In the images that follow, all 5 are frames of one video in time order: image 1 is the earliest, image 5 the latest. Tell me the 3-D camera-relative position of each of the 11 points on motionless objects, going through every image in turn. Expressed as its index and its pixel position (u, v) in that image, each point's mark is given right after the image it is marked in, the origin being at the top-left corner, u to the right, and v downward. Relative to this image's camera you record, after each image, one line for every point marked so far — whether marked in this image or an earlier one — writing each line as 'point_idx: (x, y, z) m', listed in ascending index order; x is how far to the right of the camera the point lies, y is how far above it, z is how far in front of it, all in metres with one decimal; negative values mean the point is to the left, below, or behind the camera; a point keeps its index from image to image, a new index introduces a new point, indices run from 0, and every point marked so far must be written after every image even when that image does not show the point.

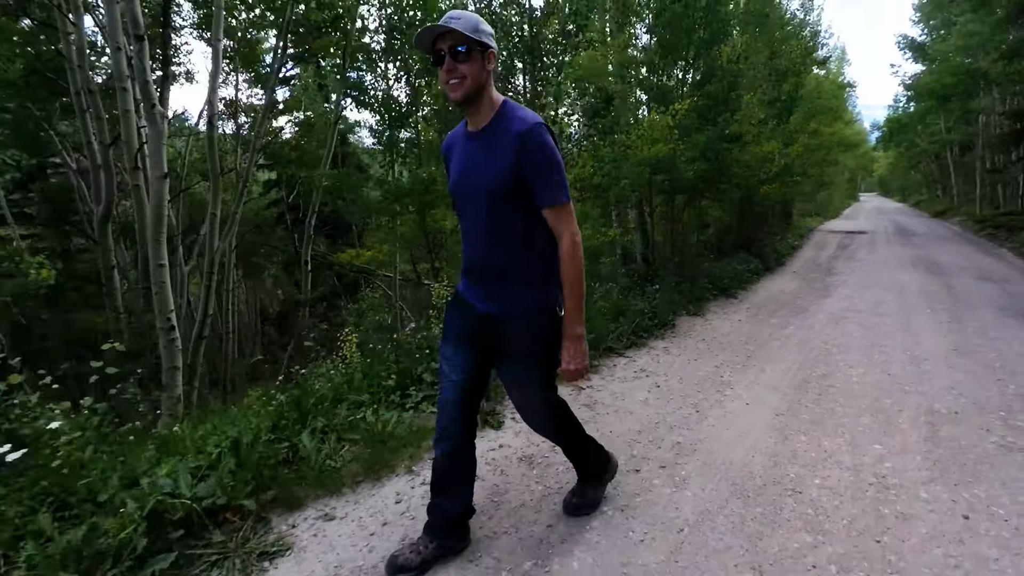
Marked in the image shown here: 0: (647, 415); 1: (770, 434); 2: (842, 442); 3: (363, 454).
0: (+1.1, -1.0, +3.8) m
1: (+2.0, -1.1, +3.6) m
2: (+2.5, -1.1, +3.5) m
3: (-0.9, -1.1, +3.1) m
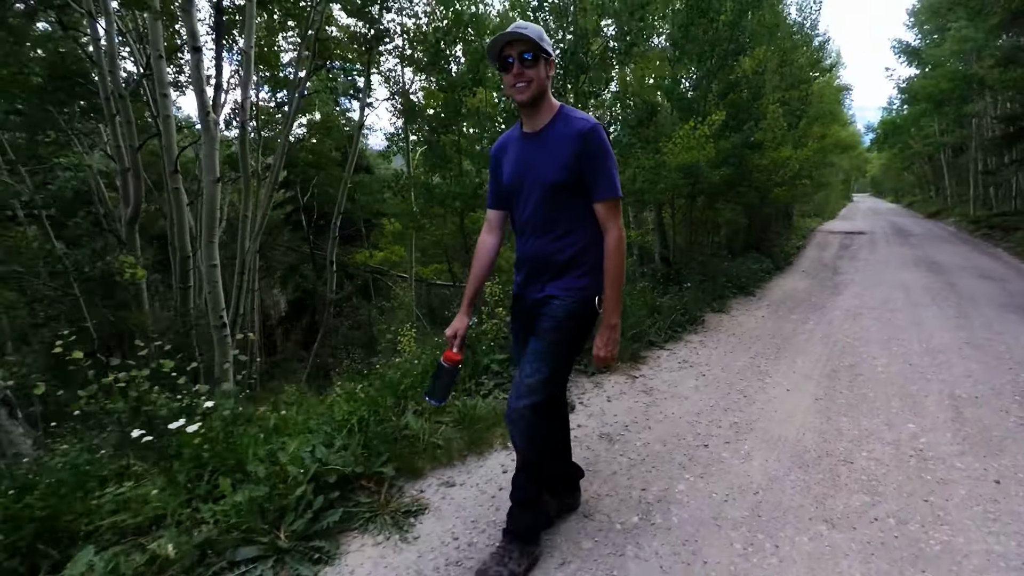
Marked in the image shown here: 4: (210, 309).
0: (+1.7, -1.0, +4.2) m
1: (+2.5, -1.1, +4.0) m
2: (+3.0, -1.1, +3.9) m
3: (-0.3, -1.1, +3.4) m
4: (-4.6, -0.3, +7.1) m
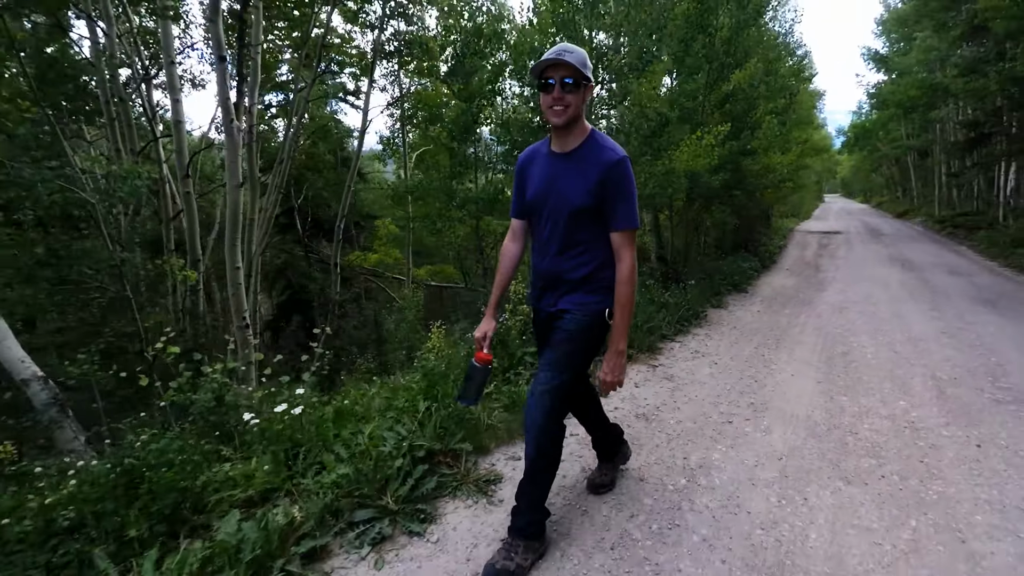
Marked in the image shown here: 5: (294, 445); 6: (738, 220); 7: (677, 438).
0: (+2.1, -1.0, +4.7) m
1: (+2.9, -1.0, +4.5) m
2: (+3.4, -1.0, +4.4) m
3: (0.0, -1.0, +3.8) m
4: (-4.3, -0.4, +7.3) m
5: (-1.4, -1.1, +3.2) m
6: (+6.3, +1.9, +13.1) m
7: (+1.3, -1.1, +3.6) m
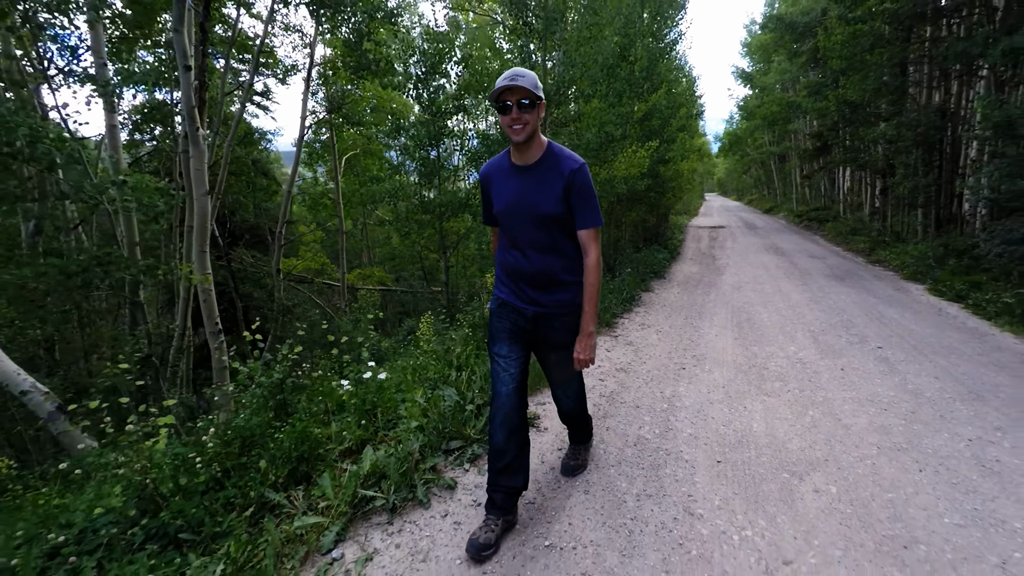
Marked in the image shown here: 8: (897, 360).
0: (+2.0, -0.7, +6.0) m
1: (+2.9, -0.7, +6.0) m
2: (+3.4, -0.8, +6.0) m
3: (+0.2, -0.9, +4.8) m
4: (-4.8, -0.5, +7.4) m
5: (-1.2, -1.0, +3.9) m
6: (+4.4, +2.3, +15.0) m
7: (+1.4, -0.9, +4.8) m
8: (+4.6, -0.9, +5.6) m
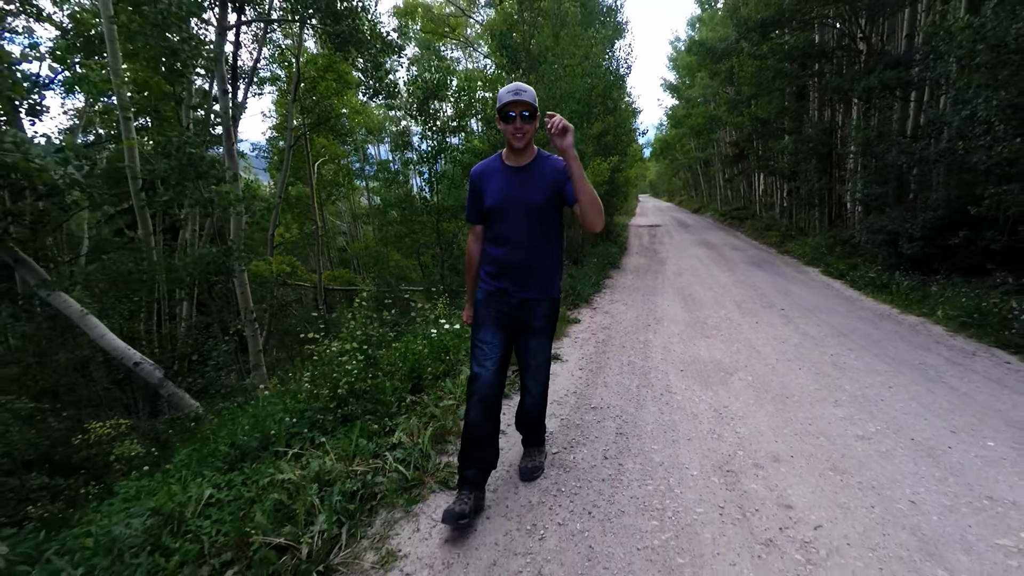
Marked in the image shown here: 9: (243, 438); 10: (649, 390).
0: (+2.0, -0.4, +7.9) m
1: (+2.9, -0.4, +8.0) m
2: (+3.4, -0.4, +8.1) m
3: (+0.4, -0.6, +6.5) m
4: (-4.9, -0.3, +8.4) m
5: (-0.8, -0.8, +5.5) m
6: (+3.3, +2.6, +17.2) m
7: (+1.6, -0.6, +6.6) m
8: (+4.7, -0.5, +7.8) m
9: (-2.2, -1.2, +3.8) m
10: (+1.3, -1.0, +4.6) m
